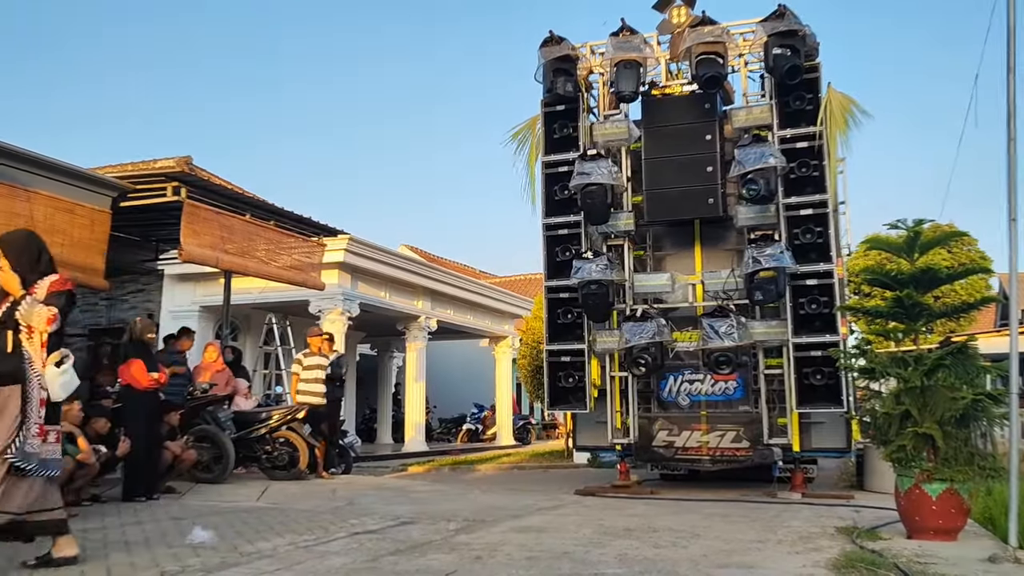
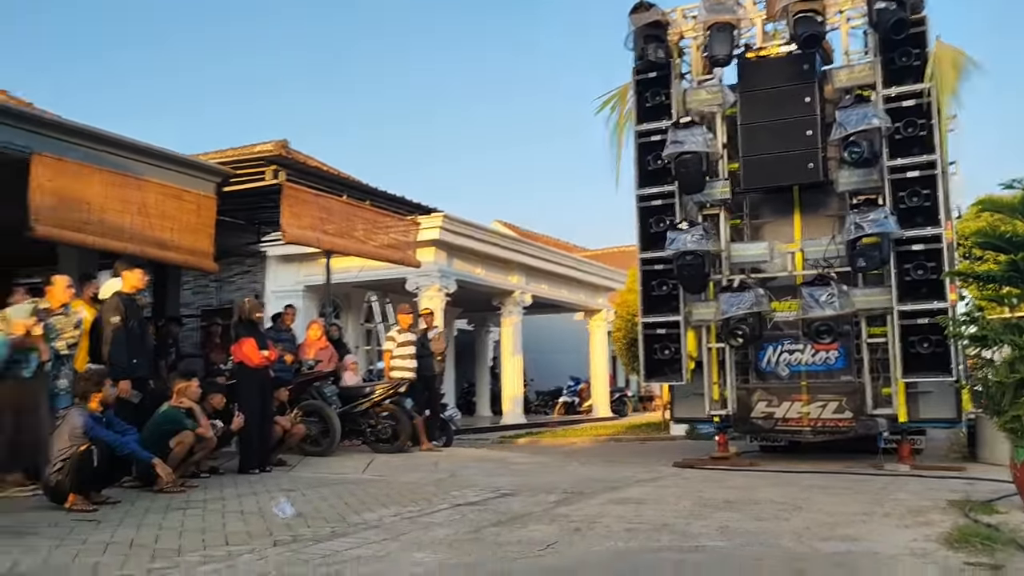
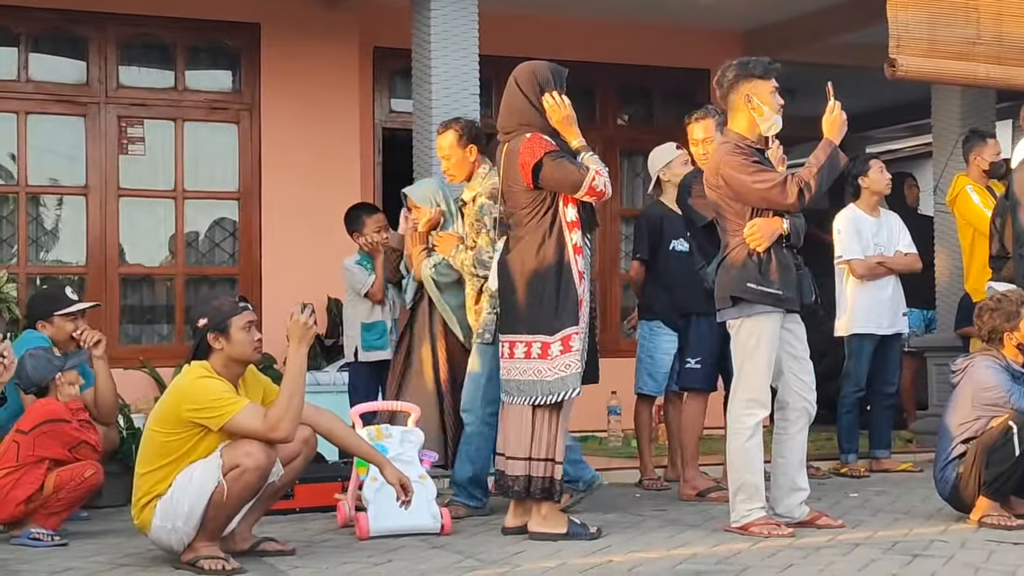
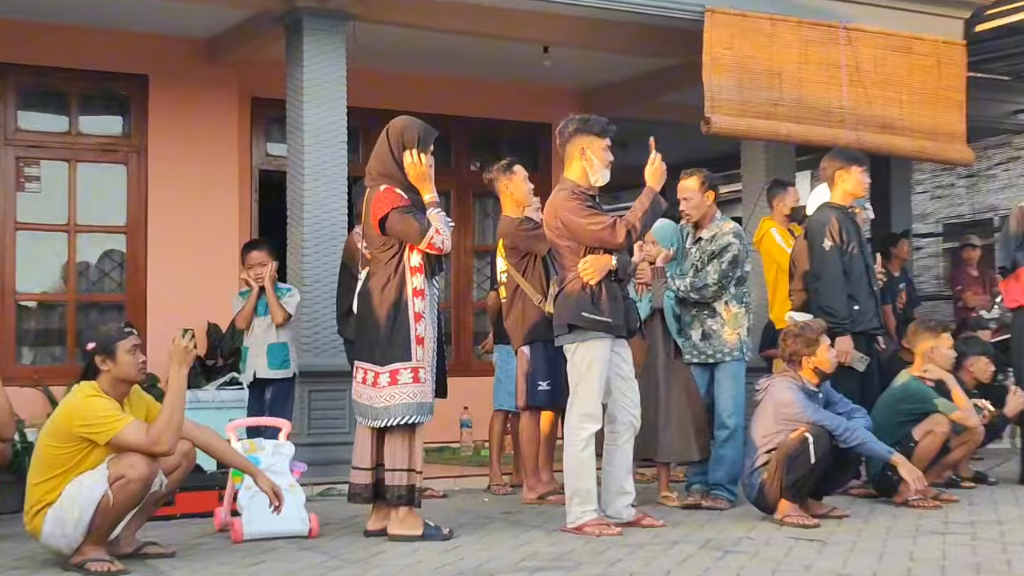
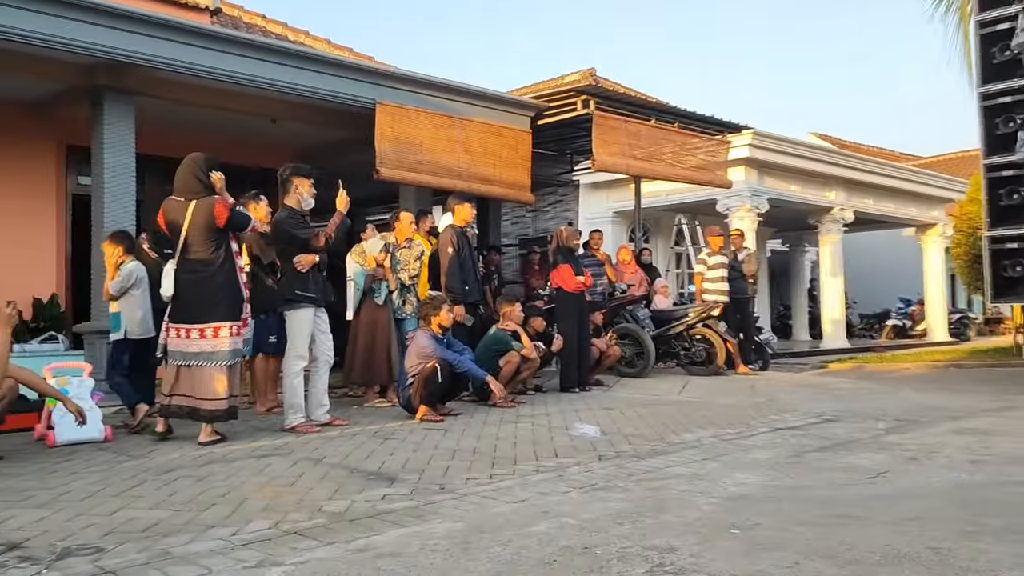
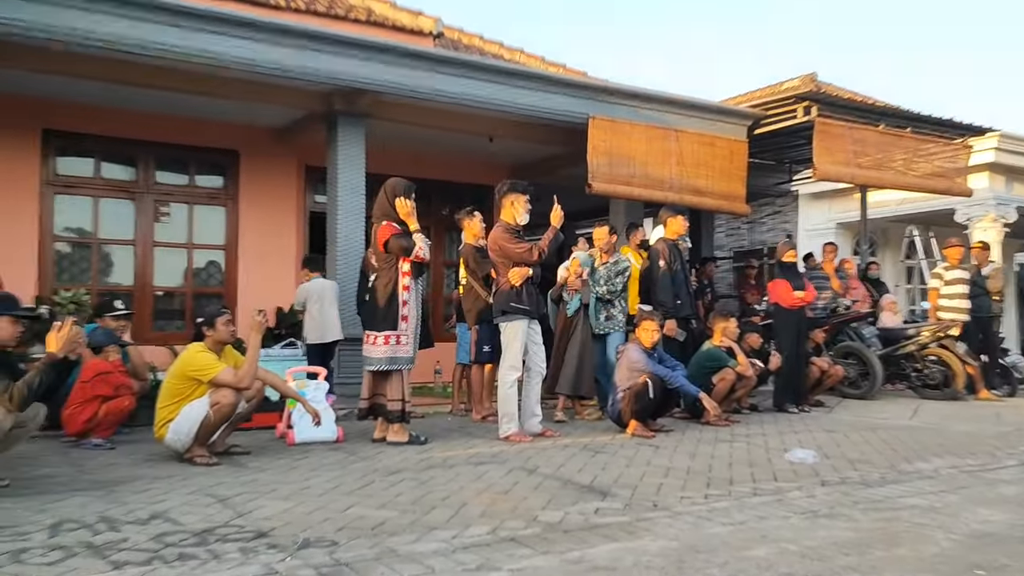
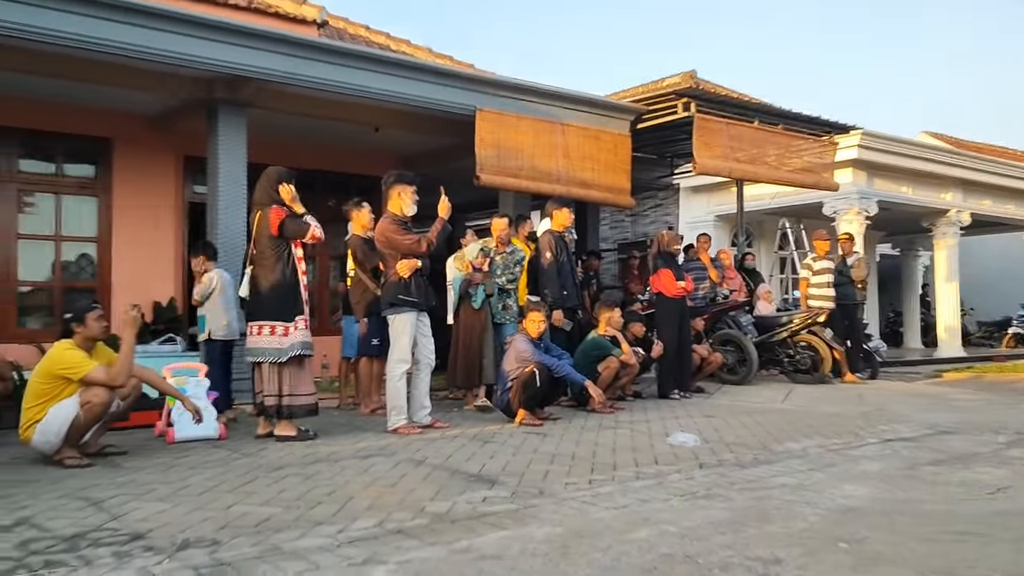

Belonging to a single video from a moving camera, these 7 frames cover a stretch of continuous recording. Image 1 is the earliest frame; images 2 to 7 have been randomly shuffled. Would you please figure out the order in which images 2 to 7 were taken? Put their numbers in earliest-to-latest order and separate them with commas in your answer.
2, 5, 7, 6, 4, 3
